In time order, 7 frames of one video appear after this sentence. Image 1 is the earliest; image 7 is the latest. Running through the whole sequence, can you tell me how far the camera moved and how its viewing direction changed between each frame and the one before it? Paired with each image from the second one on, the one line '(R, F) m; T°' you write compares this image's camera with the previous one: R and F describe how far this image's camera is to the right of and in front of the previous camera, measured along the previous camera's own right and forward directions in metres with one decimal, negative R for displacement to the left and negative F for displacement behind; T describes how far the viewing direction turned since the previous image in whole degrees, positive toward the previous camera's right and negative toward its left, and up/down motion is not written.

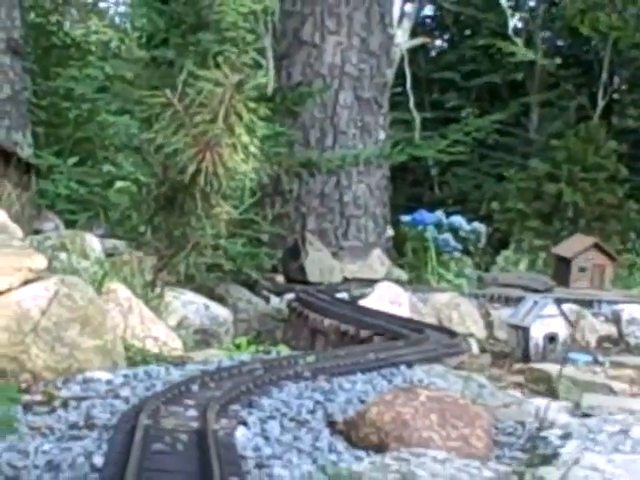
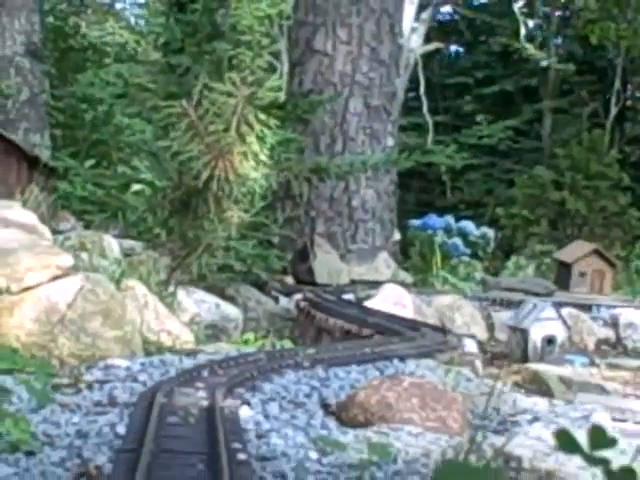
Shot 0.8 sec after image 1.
(0.0, -0.5) m; 0°
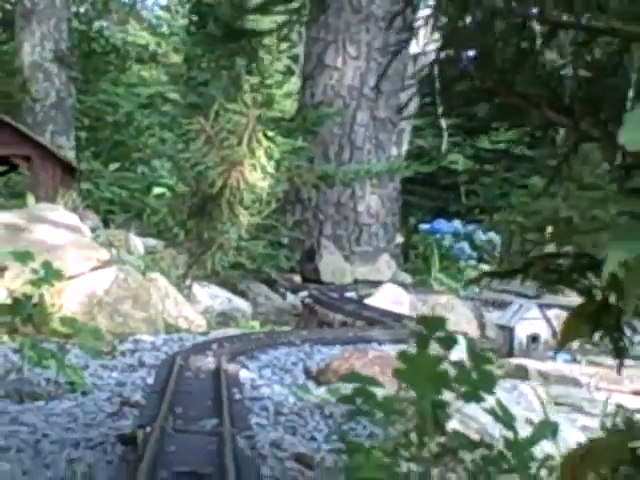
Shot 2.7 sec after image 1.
(+0.1, -1.1) m; -1°
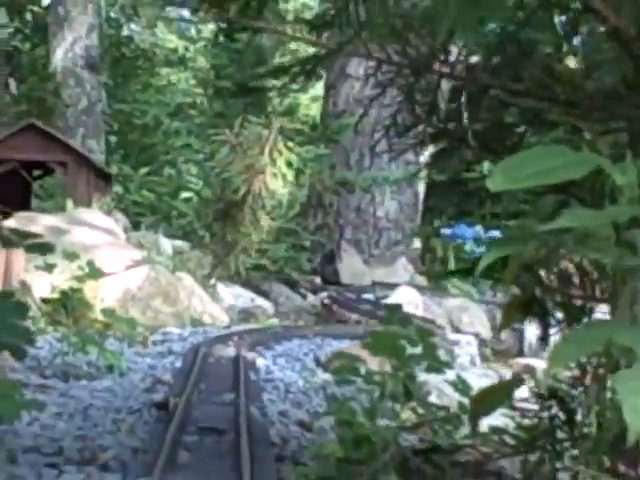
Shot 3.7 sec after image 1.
(+0.1, -0.6) m; -1°
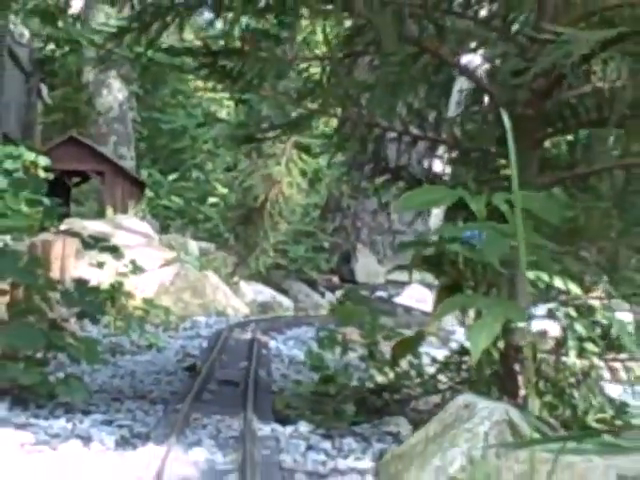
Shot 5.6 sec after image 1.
(+0.1, -1.1) m; -1°
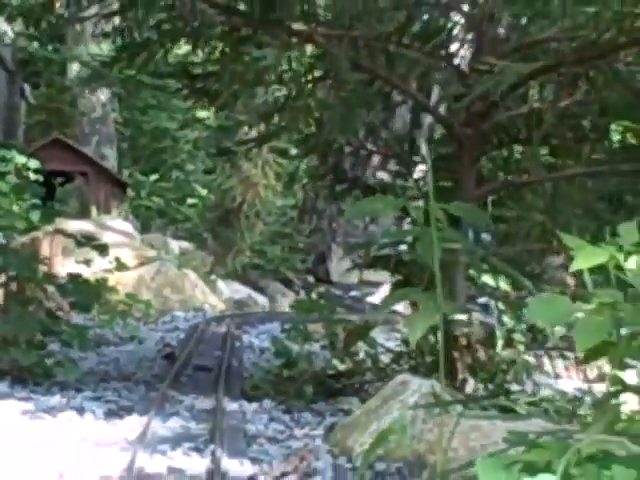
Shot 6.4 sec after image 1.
(0.0, -0.5) m; +1°
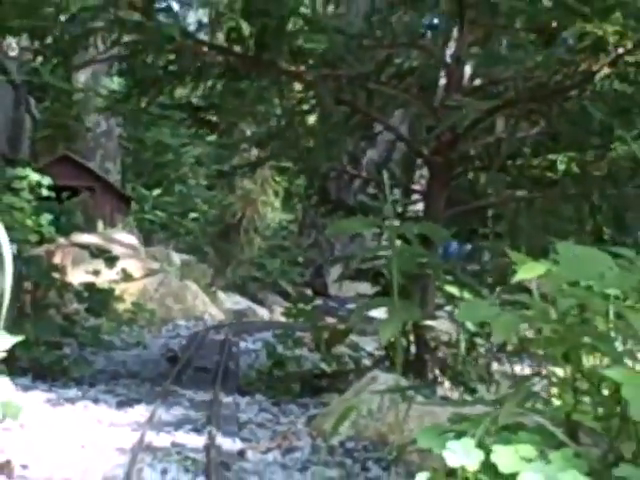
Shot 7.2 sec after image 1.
(0.0, -0.5) m; 0°
